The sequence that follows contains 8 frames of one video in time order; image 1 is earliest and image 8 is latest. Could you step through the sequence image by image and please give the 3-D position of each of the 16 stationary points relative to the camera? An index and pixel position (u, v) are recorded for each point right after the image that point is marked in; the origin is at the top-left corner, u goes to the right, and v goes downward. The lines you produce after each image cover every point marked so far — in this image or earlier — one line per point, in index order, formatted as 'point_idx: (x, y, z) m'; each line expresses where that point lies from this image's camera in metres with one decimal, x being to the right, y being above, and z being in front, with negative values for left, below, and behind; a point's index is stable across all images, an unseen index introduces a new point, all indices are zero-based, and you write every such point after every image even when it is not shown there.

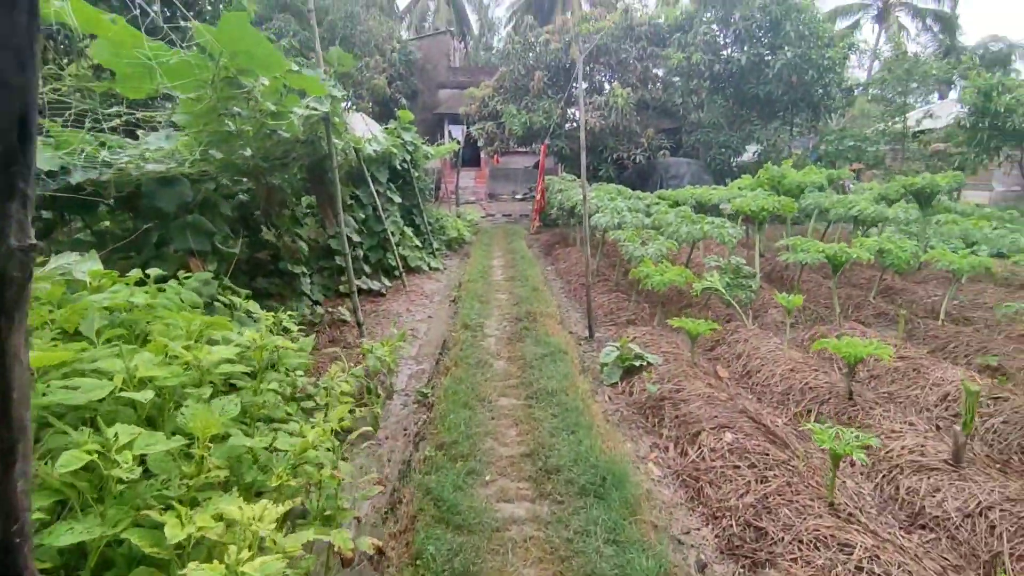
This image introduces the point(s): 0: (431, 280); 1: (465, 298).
0: (-0.9, +0.1, +6.5) m
1: (-0.4, -0.1, +5.3) m
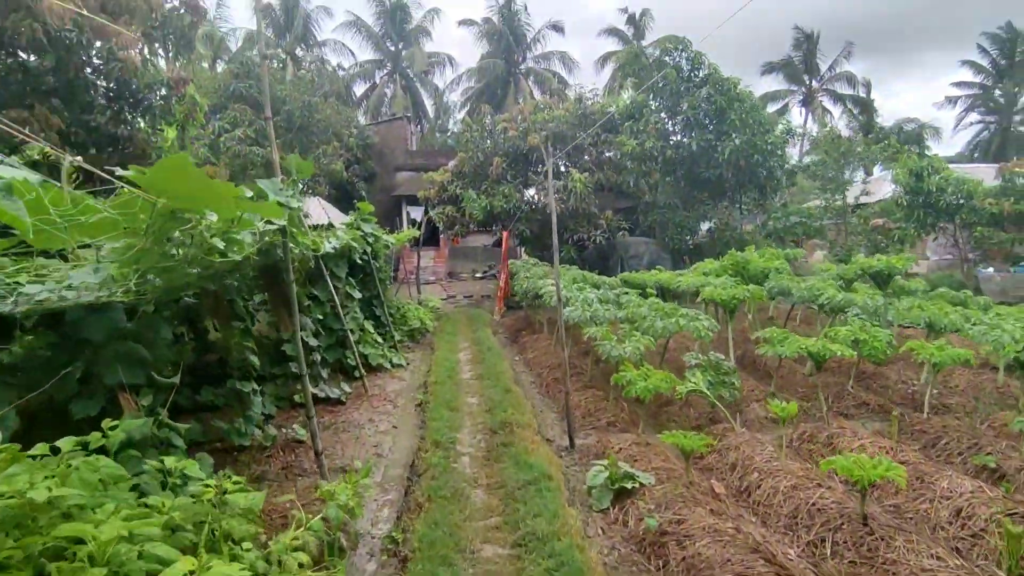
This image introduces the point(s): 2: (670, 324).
0: (-1.3, -1.0, +6.1) m
1: (-0.7, -1.0, +4.9) m
2: (+1.3, -0.3, +4.7) m
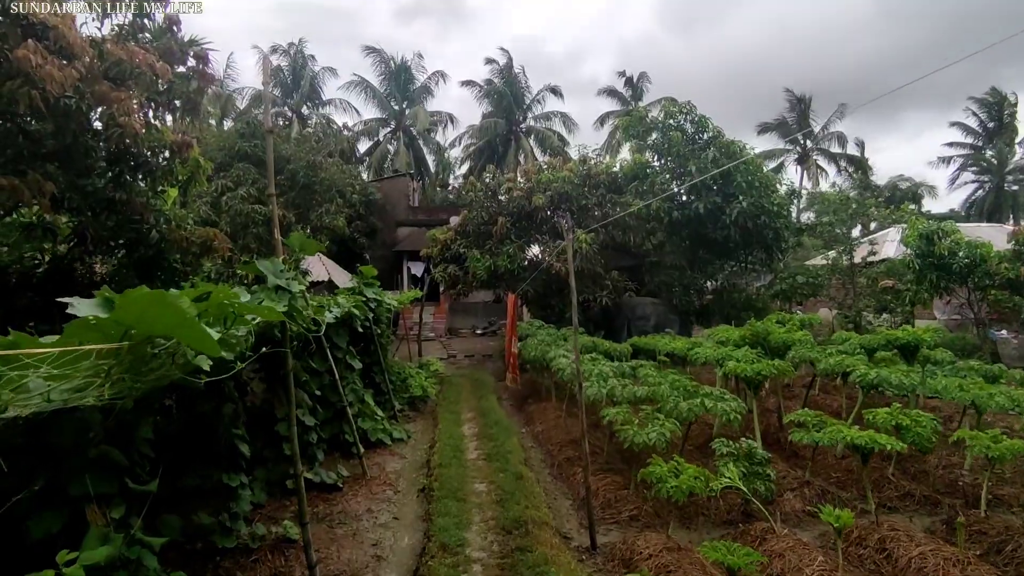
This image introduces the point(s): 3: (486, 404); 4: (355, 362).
0: (-1.2, -1.7, +5.7) m
1: (-0.6, -1.6, +4.5) m
2: (+1.4, -0.9, +4.4) m
3: (-0.4, -1.6, +7.6) m
4: (-1.6, -0.8, +5.9) m
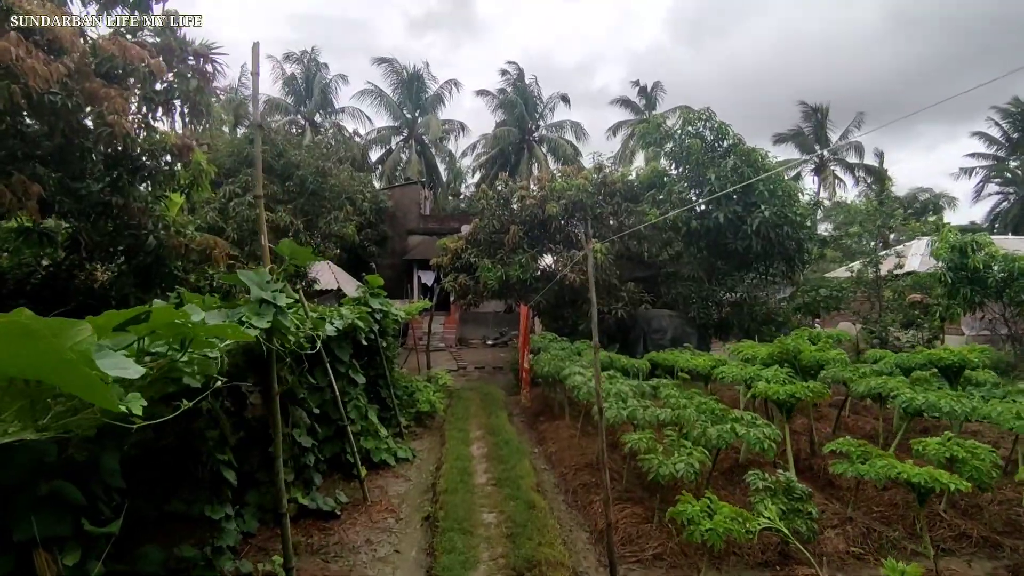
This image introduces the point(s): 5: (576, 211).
0: (-1.1, -1.8, +5.4) m
1: (-0.5, -1.7, +4.1) m
2: (+1.5, -1.0, +4.0) m
3: (-0.2, -1.7, +7.3) m
4: (-1.5, -0.9, +5.6) m
5: (+1.3, +1.5, +11.2) m
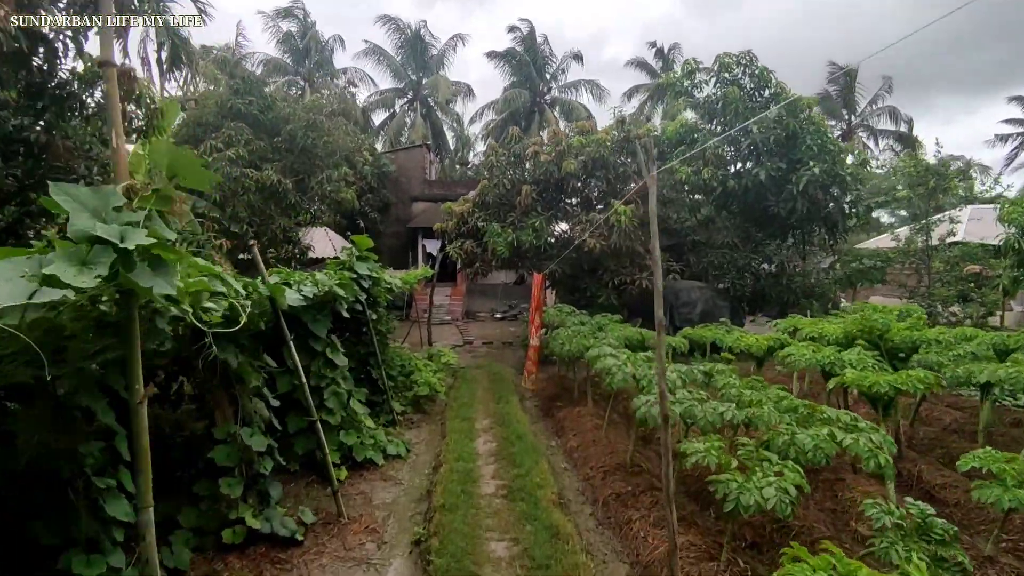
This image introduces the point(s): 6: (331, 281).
0: (-1.0, -1.5, +4.4) m
1: (-0.4, -1.4, +3.1) m
2: (+1.6, -0.8, +2.9) m
3: (-0.1, -1.3, +6.2) m
4: (-1.4, -0.6, +4.6) m
5: (+1.5, +2.1, +10.0) m
6: (-1.5, +0.1, +4.6) m
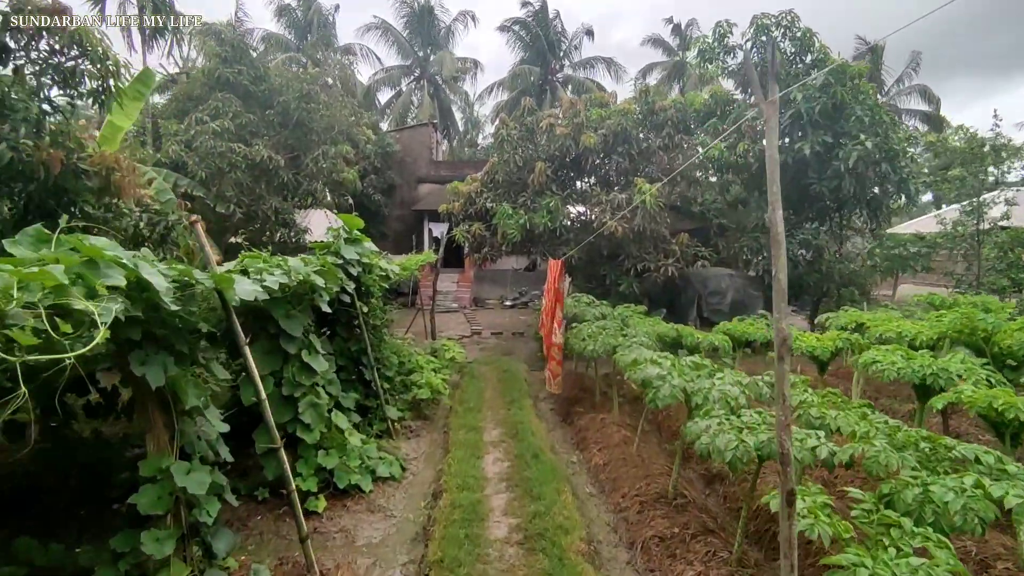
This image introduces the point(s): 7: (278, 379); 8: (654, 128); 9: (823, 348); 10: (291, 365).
0: (-0.9, -1.4, +3.6) m
1: (-0.3, -1.4, +2.3) m
2: (+1.7, -0.8, +2.0) m
3: (+0.1, -1.2, +5.4) m
4: (-1.3, -0.5, +3.8) m
5: (+1.7, +2.3, +9.0) m
6: (-1.4, +0.1, +3.7) m
7: (-1.5, -0.6, +3.7) m
8: (+2.3, +2.6, +9.2) m
9: (+2.4, -0.5, +4.4) m
10: (-1.4, -0.5, +3.7) m
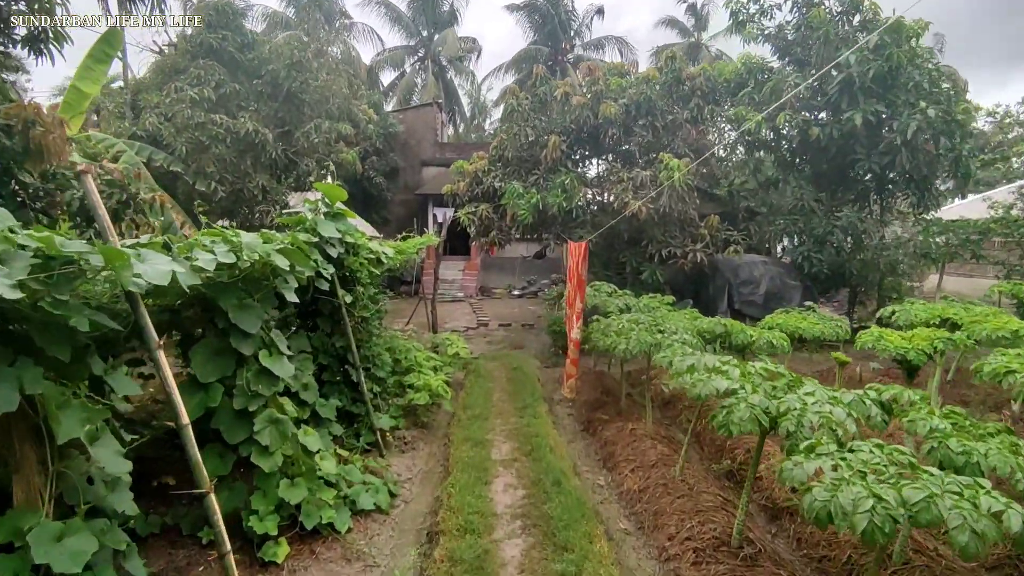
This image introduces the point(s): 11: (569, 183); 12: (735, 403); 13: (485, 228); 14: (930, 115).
0: (-0.8, -1.3, +2.8) m
1: (-0.3, -1.4, +1.5) m
2: (+1.7, -0.7, +1.2) m
3: (+0.2, -1.1, +4.6) m
4: (-1.2, -0.4, +2.9) m
5: (+1.8, +2.5, +8.1) m
6: (-1.3, +0.2, +2.9) m
7: (-1.4, -0.5, +2.9) m
8: (+2.5, +2.8, +8.3) m
9: (+2.5, -0.4, +3.6) m
10: (-1.4, -0.4, +2.9) m
11: (+0.8, +1.5, +7.9) m
12: (+1.0, -0.5, +2.4) m
13: (-0.4, +0.9, +8.7) m
14: (+5.1, +2.1, +7.2) m
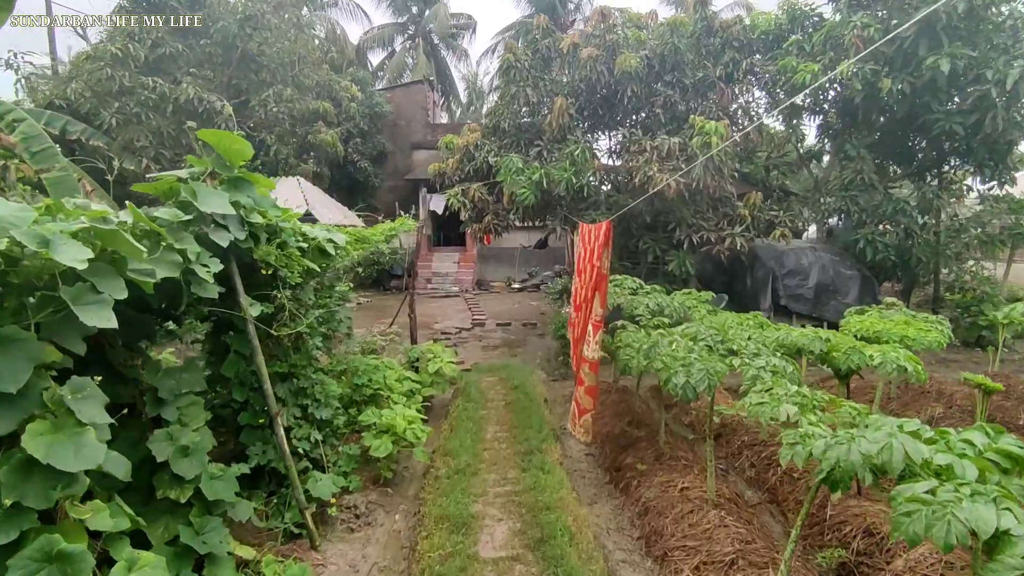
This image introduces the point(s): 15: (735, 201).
0: (-0.8, -1.4, +1.4) m
1: (-0.3, -1.4, +0.1) m
2: (+1.7, -0.8, -0.2) m
3: (+0.2, -1.1, +3.2) m
4: (-1.2, -0.4, +1.6) m
5: (+1.8, +2.5, +6.7) m
6: (-1.3, +0.2, +1.5) m
7: (-1.5, -0.5, +1.5) m
8: (+2.4, +2.9, +6.8) m
9: (+2.5, -0.4, +2.2) m
10: (-1.4, -0.5, +1.5) m
11: (+0.8, +1.5, +6.5) m
12: (+0.9, -0.5, +1.0) m
13: (-0.4, +1.0, +7.3) m
14: (+5.1, +2.2, +5.8) m
15: (+2.6, +1.0, +6.6) m
